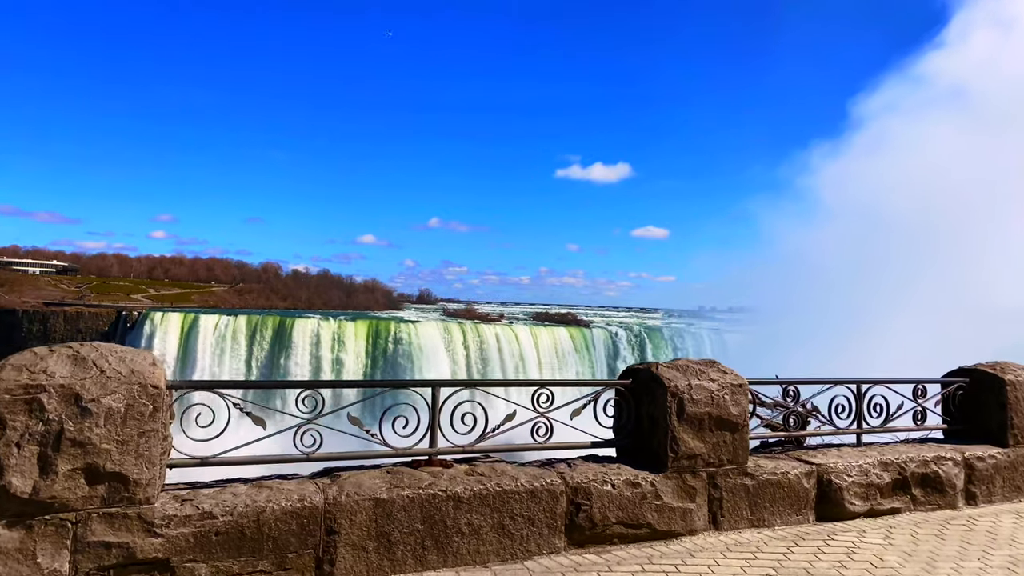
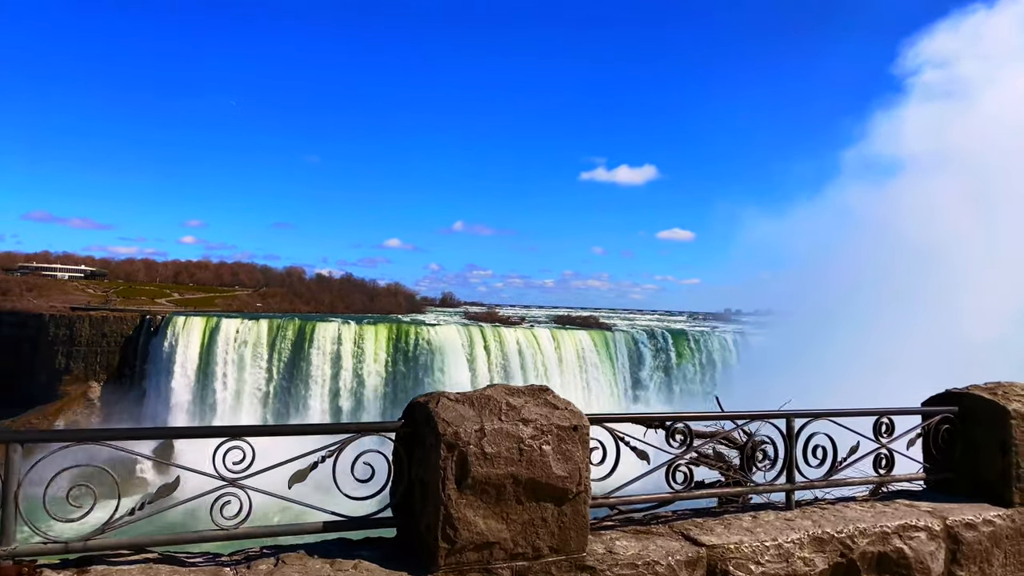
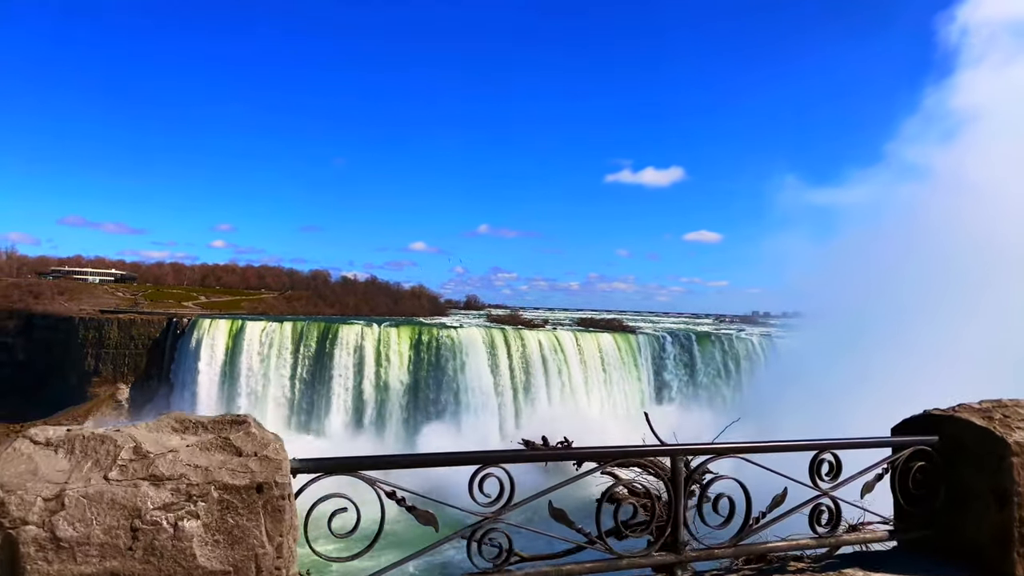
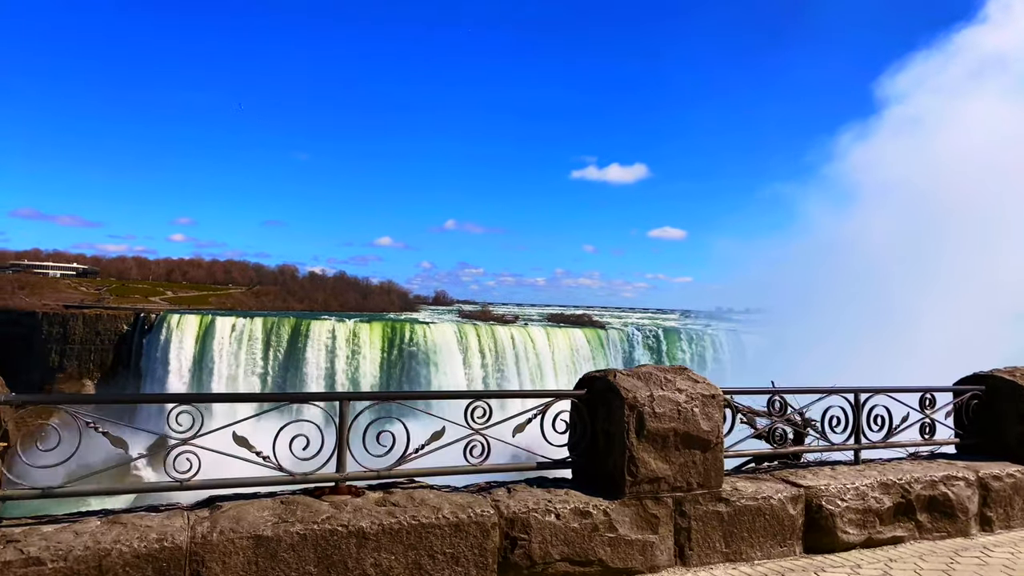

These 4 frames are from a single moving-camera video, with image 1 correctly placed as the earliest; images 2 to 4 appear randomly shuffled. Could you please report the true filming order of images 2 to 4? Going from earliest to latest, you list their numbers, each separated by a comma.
4, 2, 3
